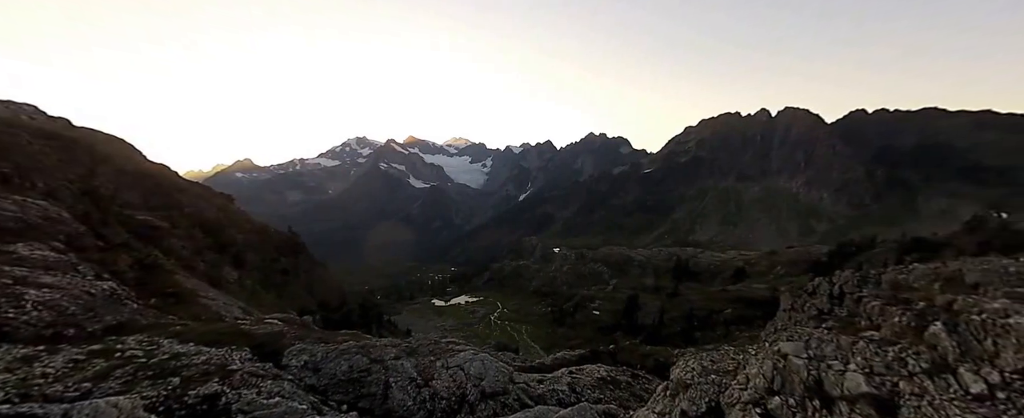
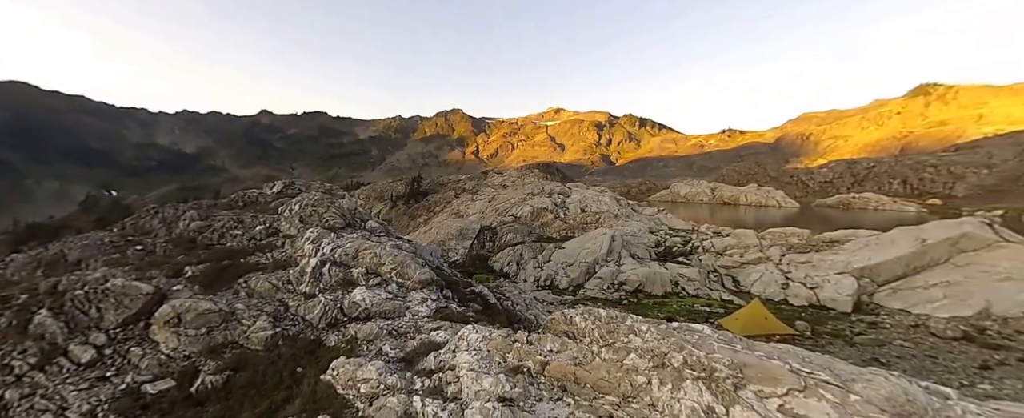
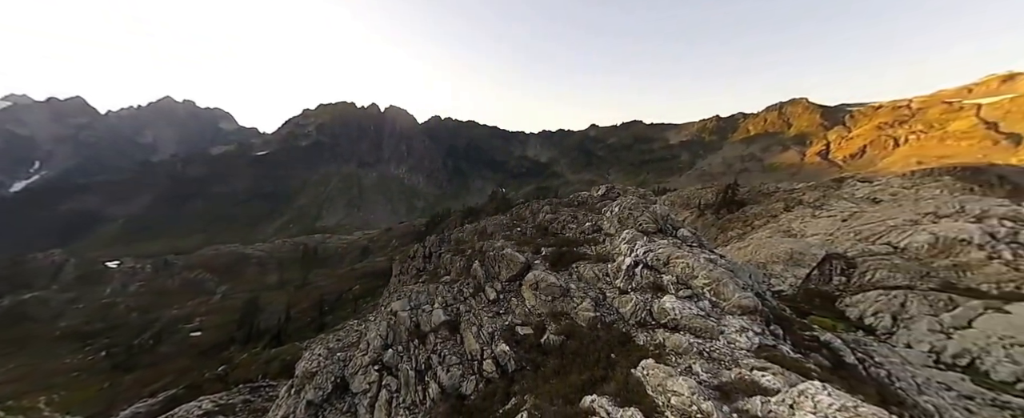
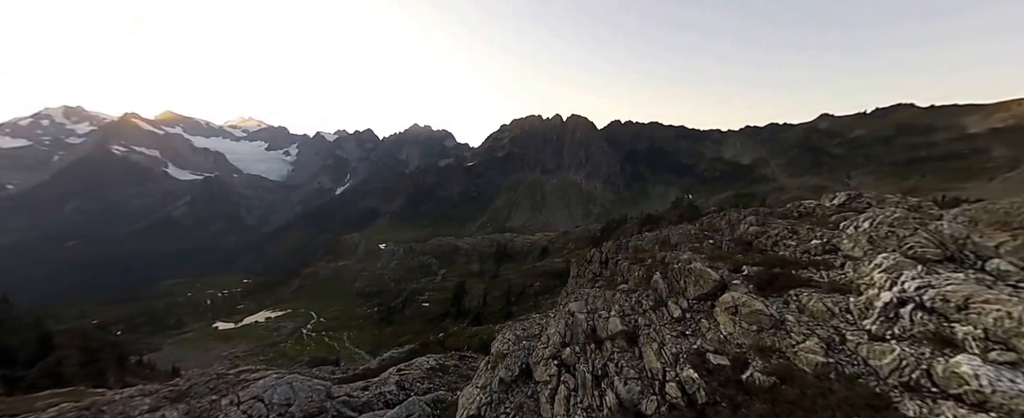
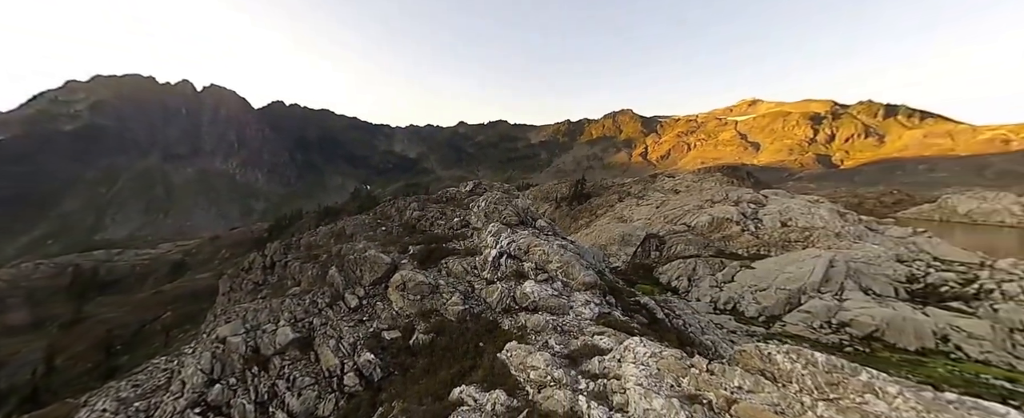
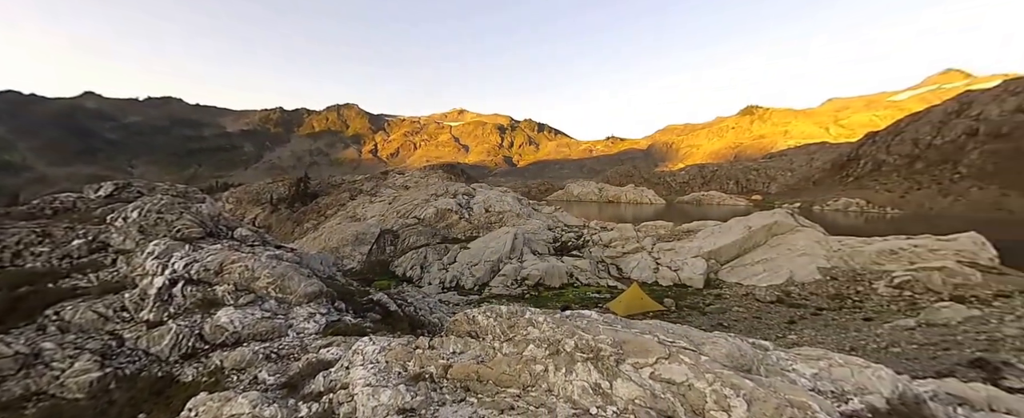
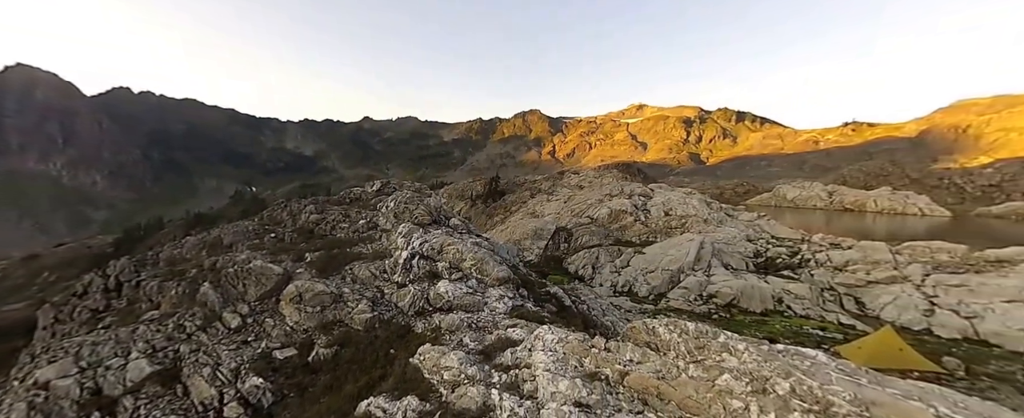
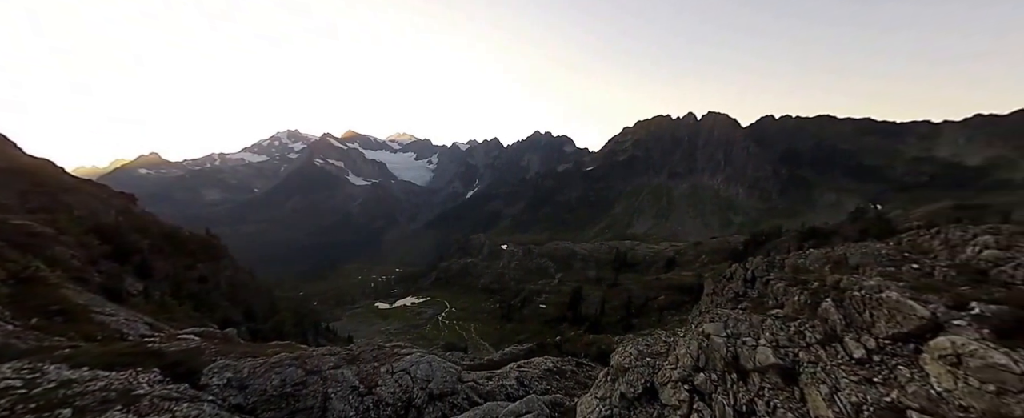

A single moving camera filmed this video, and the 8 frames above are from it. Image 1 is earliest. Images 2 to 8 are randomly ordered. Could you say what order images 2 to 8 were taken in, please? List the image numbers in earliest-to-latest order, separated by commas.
8, 4, 3, 5, 7, 2, 6
